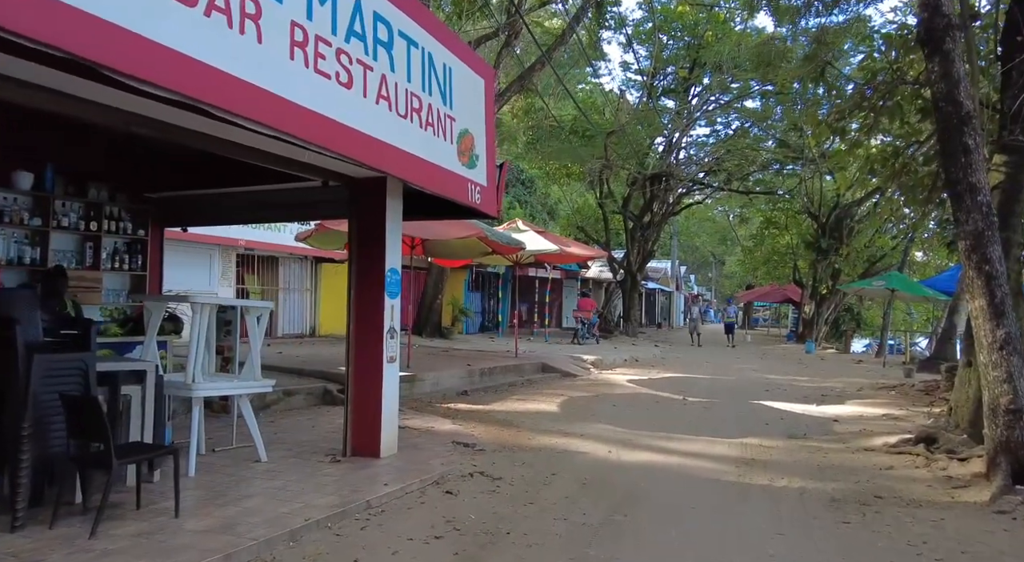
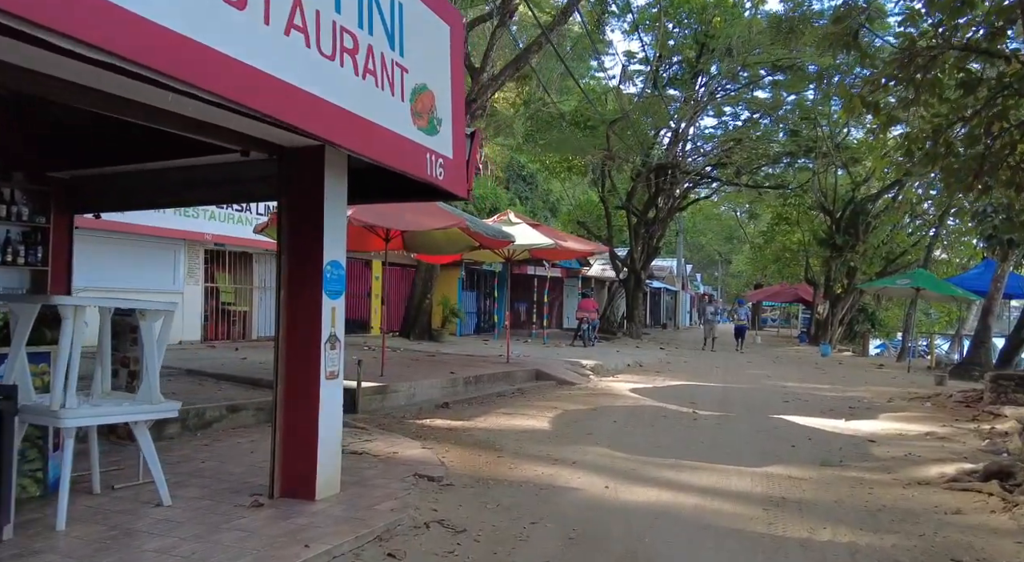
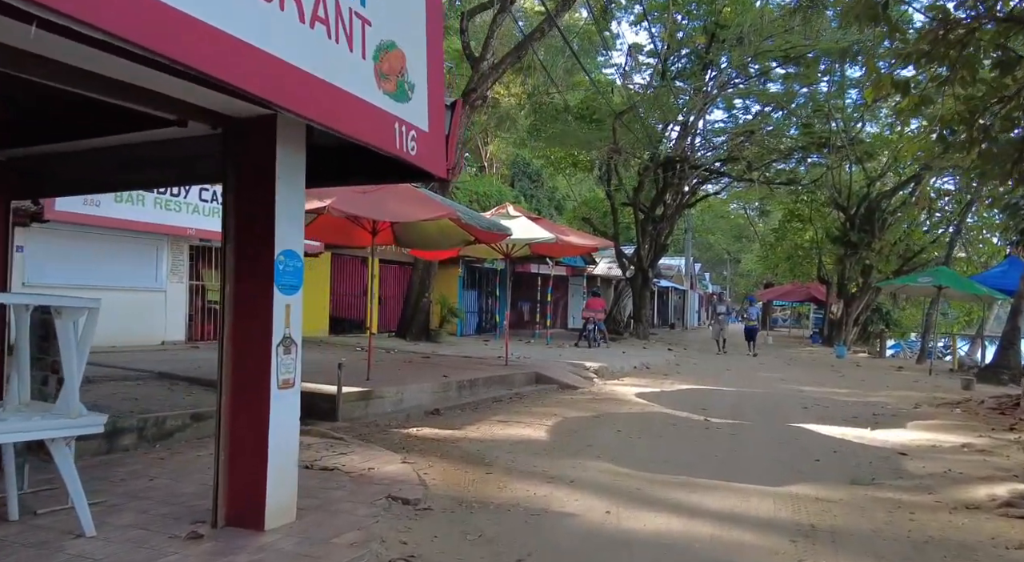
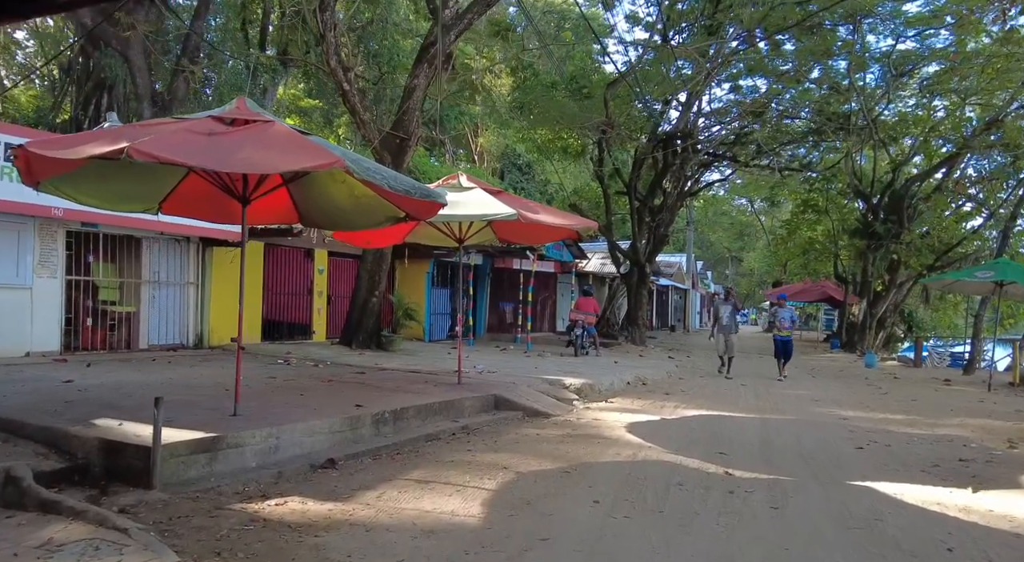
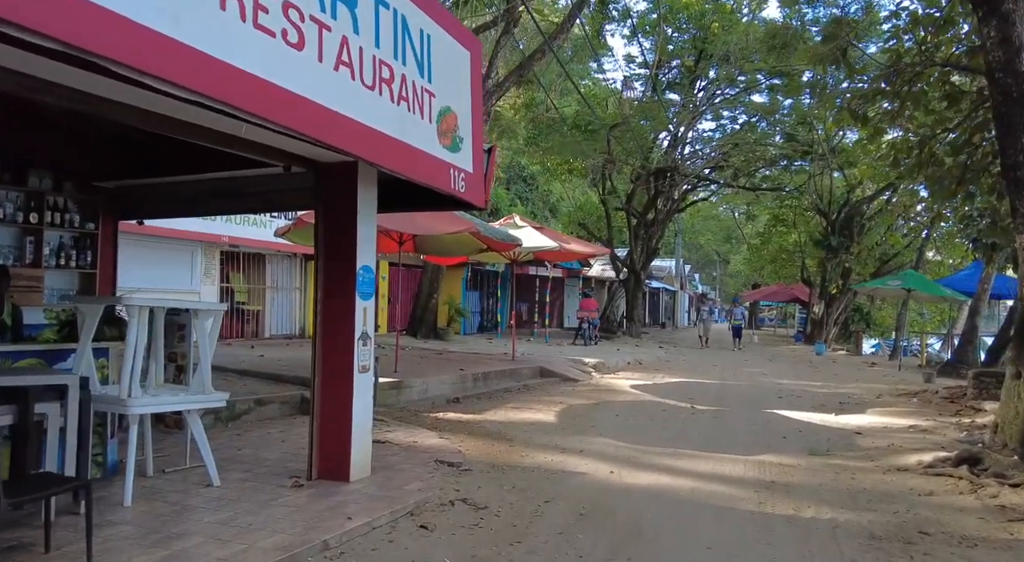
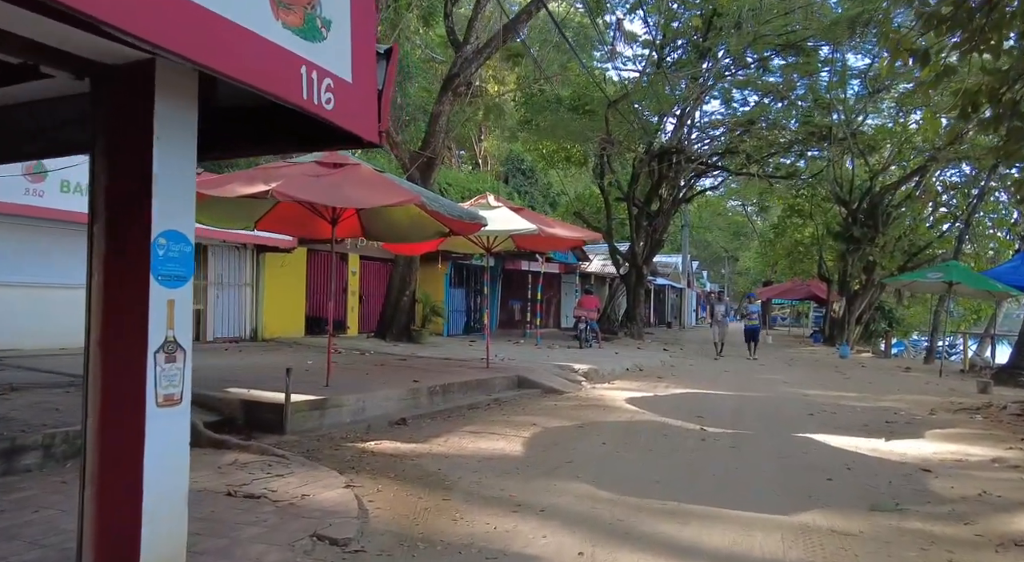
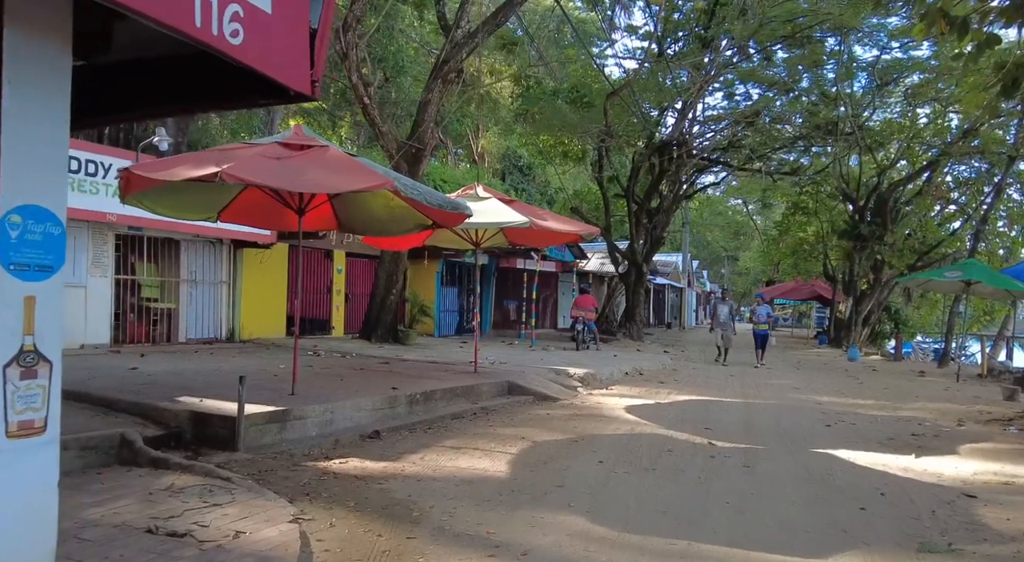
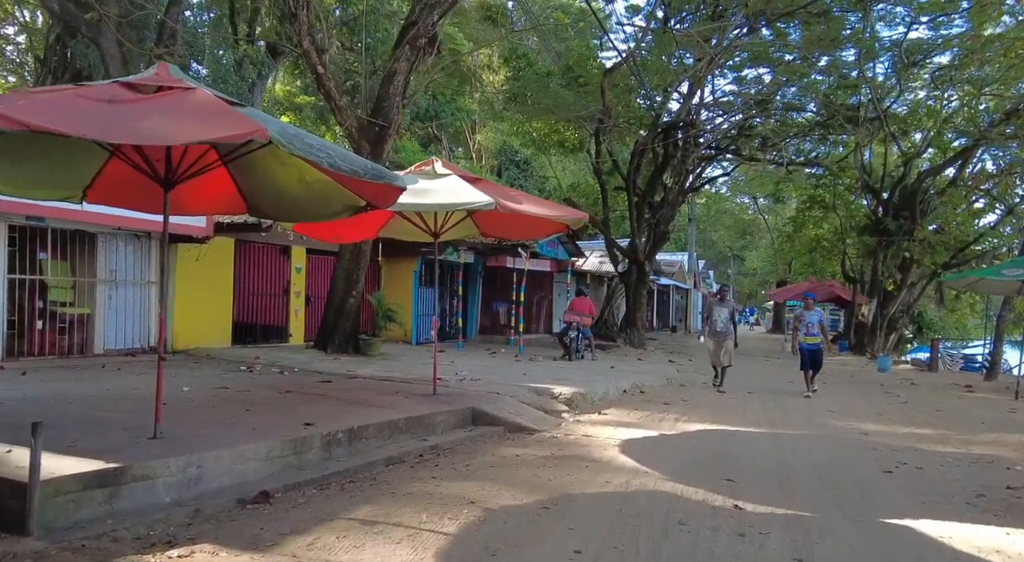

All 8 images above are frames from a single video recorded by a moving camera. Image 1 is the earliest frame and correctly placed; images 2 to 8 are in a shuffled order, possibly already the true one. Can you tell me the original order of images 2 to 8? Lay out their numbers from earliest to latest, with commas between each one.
5, 2, 3, 6, 7, 4, 8
